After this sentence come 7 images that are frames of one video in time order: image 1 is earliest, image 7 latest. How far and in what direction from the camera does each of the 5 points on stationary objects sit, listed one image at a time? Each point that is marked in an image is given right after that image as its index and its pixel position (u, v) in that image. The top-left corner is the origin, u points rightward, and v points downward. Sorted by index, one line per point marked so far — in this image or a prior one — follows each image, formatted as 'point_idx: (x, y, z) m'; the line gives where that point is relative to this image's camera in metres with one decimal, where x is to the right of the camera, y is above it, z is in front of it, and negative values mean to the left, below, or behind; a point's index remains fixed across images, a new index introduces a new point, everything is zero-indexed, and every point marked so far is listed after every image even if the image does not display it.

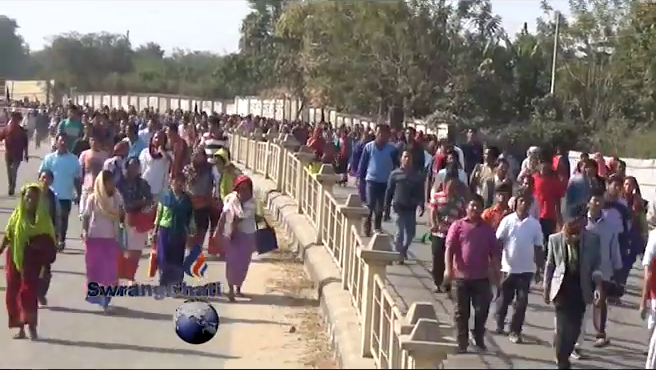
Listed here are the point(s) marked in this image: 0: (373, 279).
0: (+0.3, -0.7, +8.7) m
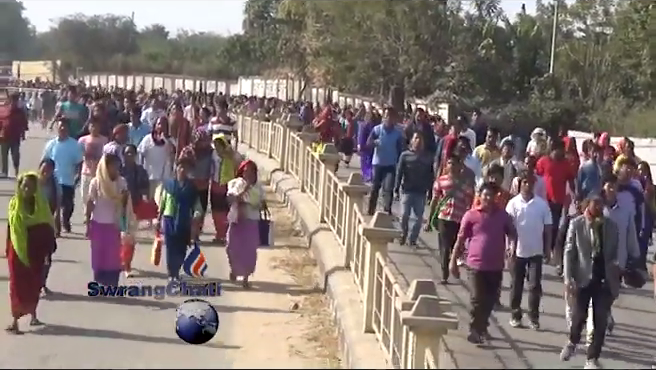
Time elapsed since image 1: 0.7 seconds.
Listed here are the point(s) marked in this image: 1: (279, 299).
0: (+0.4, -0.5, +8.9) m
1: (-0.5, -1.2, +11.8) m
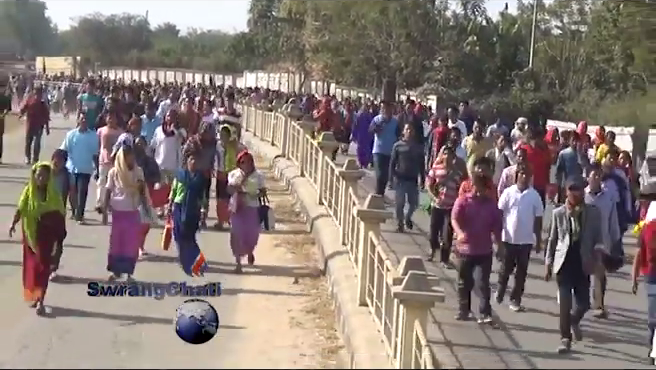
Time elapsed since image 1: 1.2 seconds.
0: (+0.3, -0.4, +9.6) m
1: (-0.5, -1.1, +12.6) m
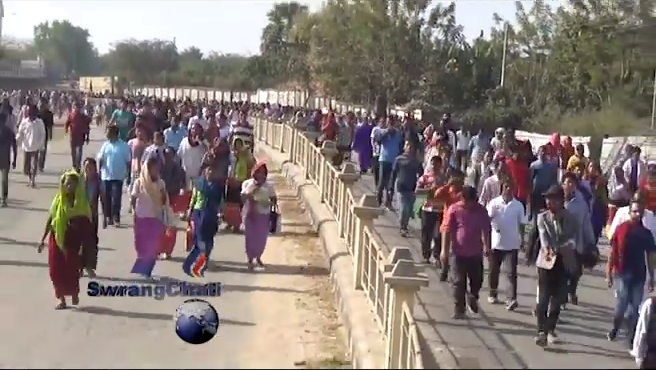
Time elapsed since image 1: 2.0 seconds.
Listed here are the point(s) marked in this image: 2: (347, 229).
0: (+0.4, -0.4, +11.1) m
1: (-0.4, -1.1, +14.1) m
2: (+0.2, -0.5, +13.1) m
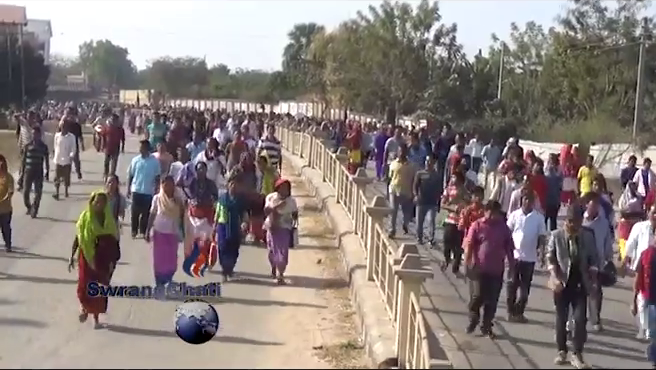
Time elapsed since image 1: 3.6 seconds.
0: (+0.5, -0.5, +12.3) m
1: (-0.2, -1.2, +15.3) m
2: (+0.4, -0.6, +14.3) m
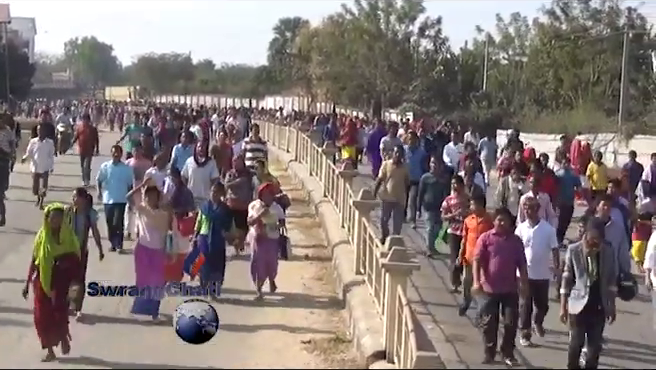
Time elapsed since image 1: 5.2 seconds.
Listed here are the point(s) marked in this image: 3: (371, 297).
0: (+0.4, -0.4, +12.3) m
1: (-0.4, -1.1, +15.3) m
2: (+0.3, -0.5, +14.3) m
3: (+0.4, -1.2, +11.5) m
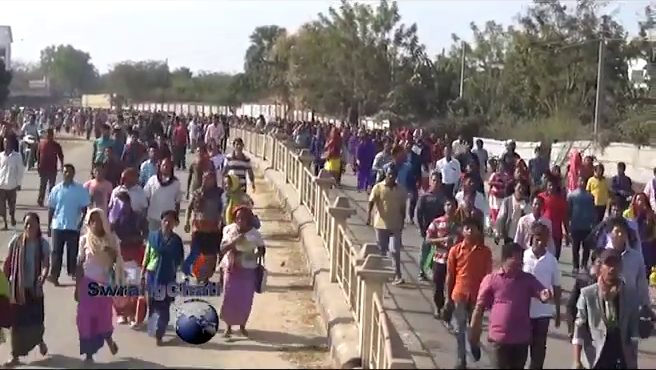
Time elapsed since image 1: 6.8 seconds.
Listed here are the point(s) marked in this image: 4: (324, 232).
0: (+0.1, -0.5, +12.3) m
1: (-0.7, -1.2, +15.3) m
2: (0.0, -0.6, +14.3) m
3: (+0.2, -1.3, +11.5) m
4: (0.0, -0.6, +14.9) m
